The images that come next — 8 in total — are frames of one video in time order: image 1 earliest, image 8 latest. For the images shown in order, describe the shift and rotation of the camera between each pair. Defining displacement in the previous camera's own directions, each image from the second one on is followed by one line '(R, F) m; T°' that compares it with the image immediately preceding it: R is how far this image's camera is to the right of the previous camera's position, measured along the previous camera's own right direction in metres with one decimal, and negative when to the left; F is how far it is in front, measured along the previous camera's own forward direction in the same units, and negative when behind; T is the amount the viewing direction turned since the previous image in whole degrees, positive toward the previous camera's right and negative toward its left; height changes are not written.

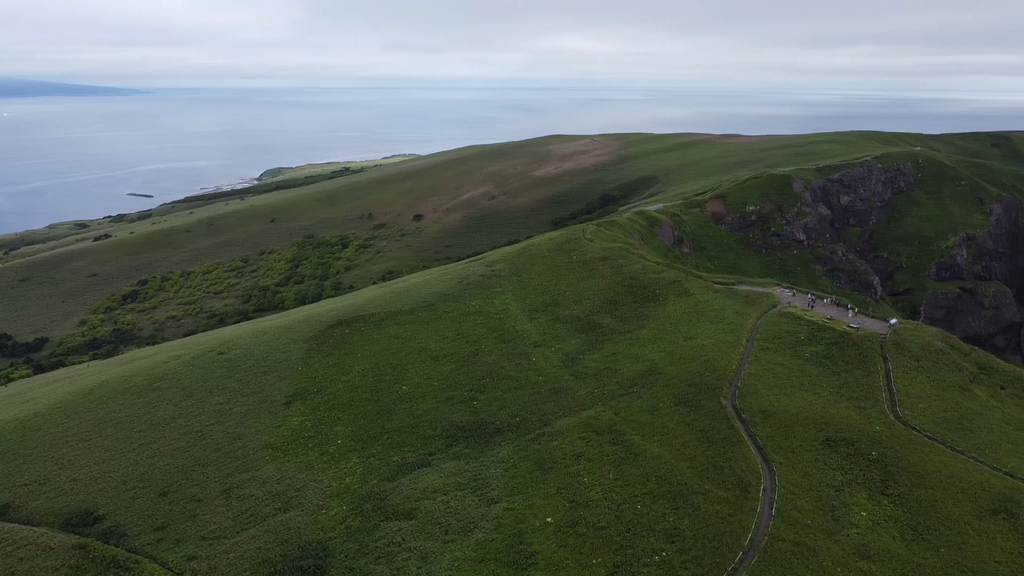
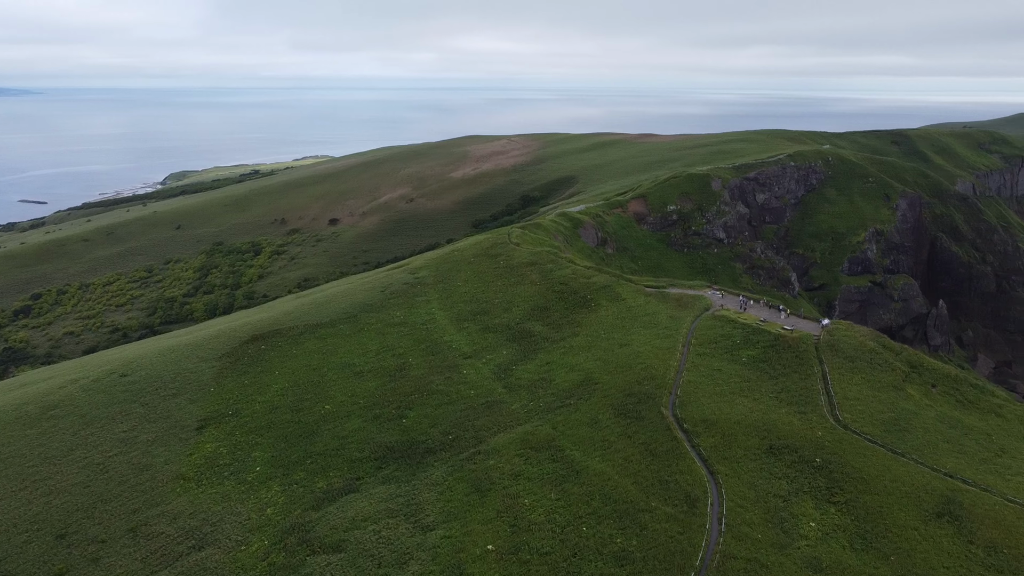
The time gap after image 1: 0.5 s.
(-0.6, +2.4) m; +6°
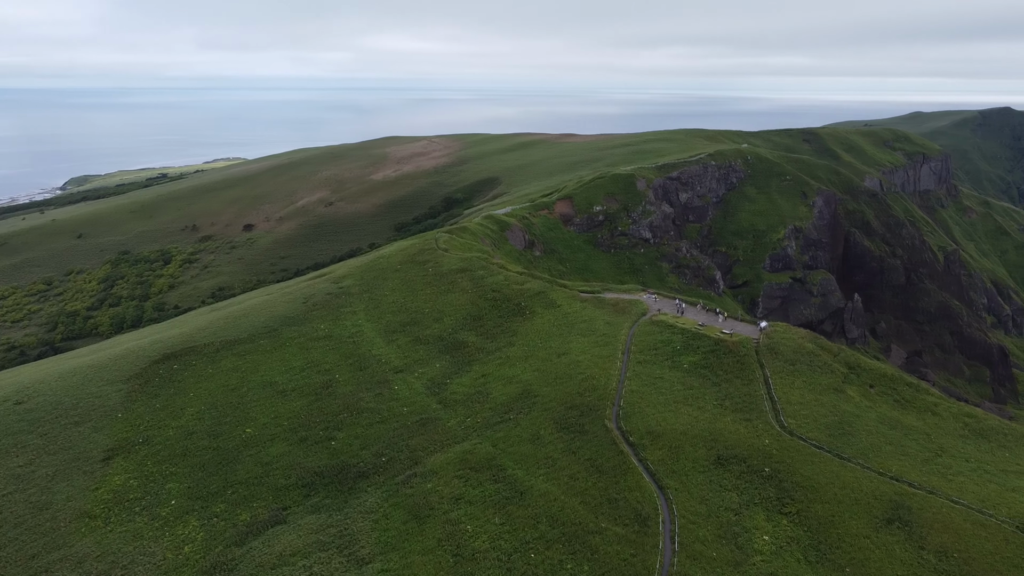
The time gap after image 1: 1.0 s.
(-0.7, +2.3) m; +6°
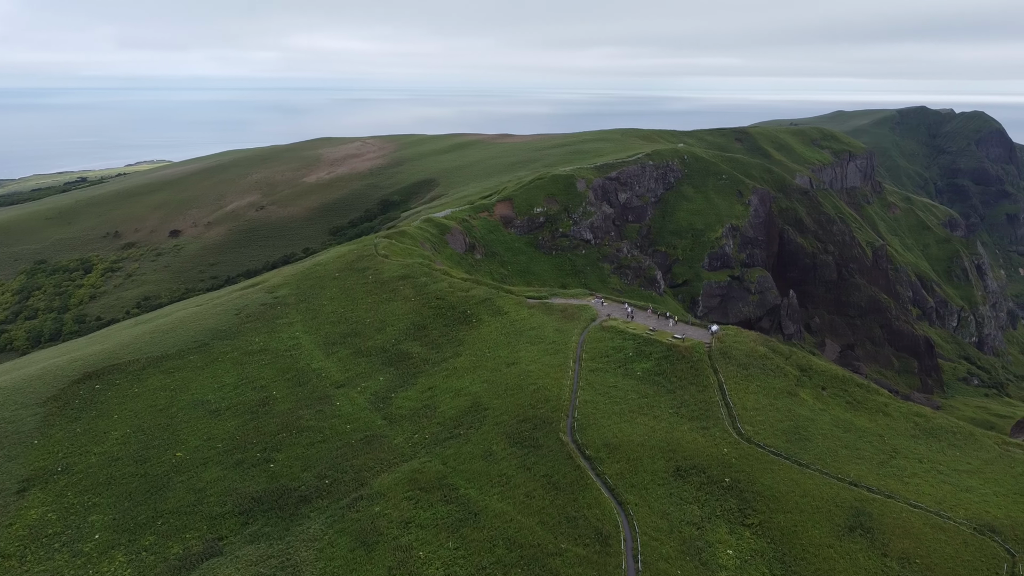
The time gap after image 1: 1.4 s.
(-0.6, +1.9) m; +4°
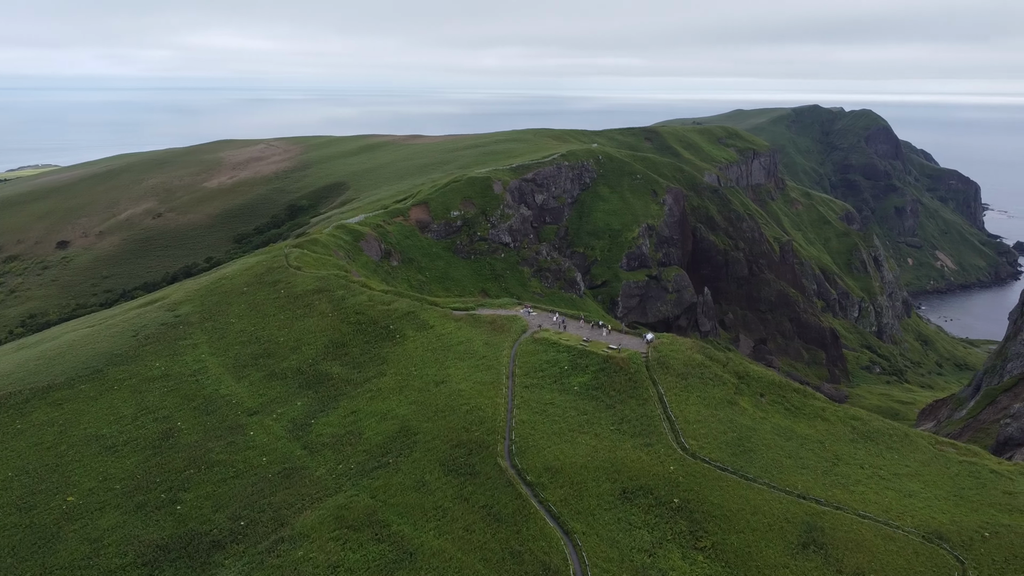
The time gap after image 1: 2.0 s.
(-0.8, +2.8) m; +6°
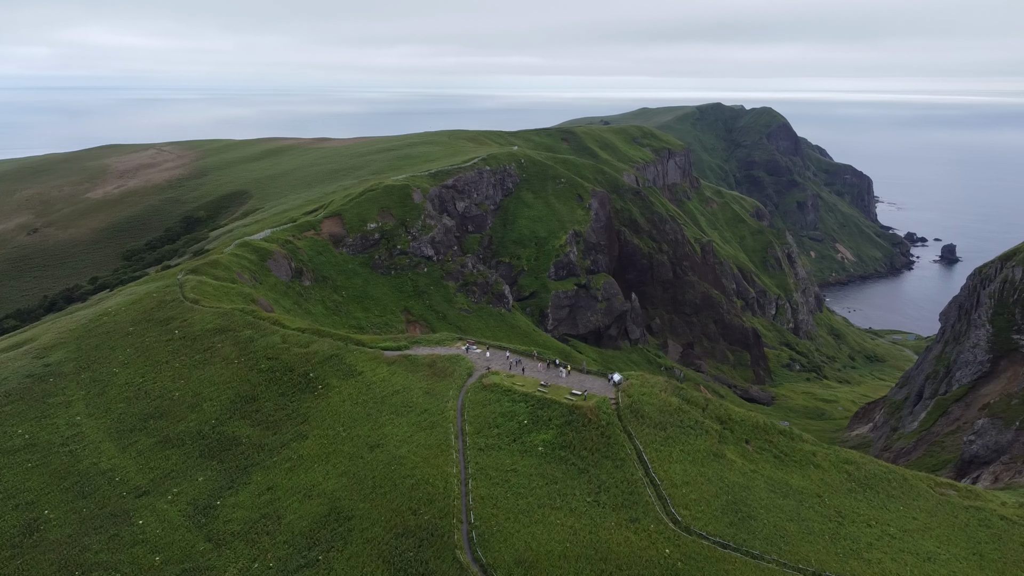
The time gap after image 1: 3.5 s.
(-1.7, +7.3) m; +6°
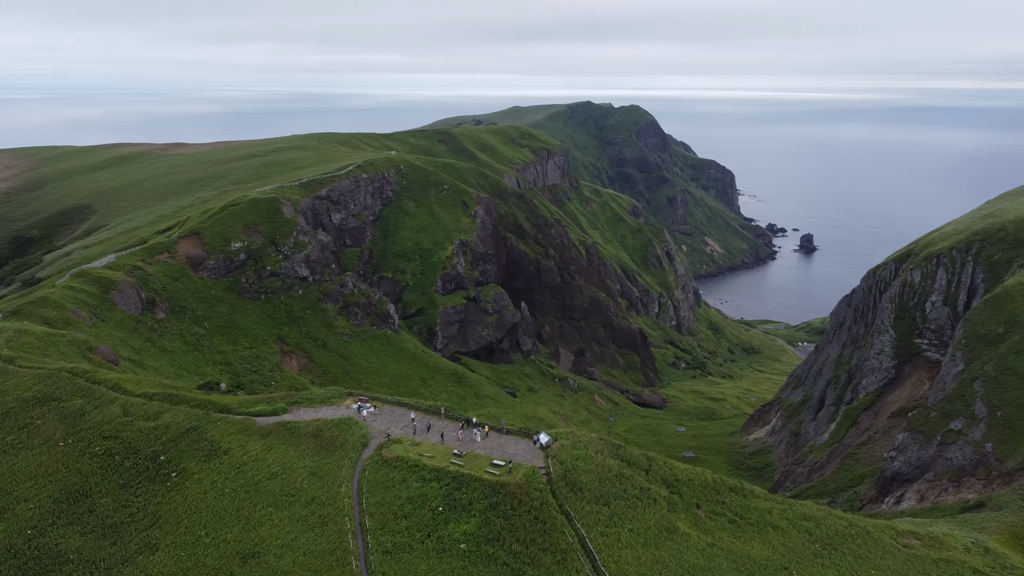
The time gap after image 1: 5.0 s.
(-1.0, +7.3) m; +9°
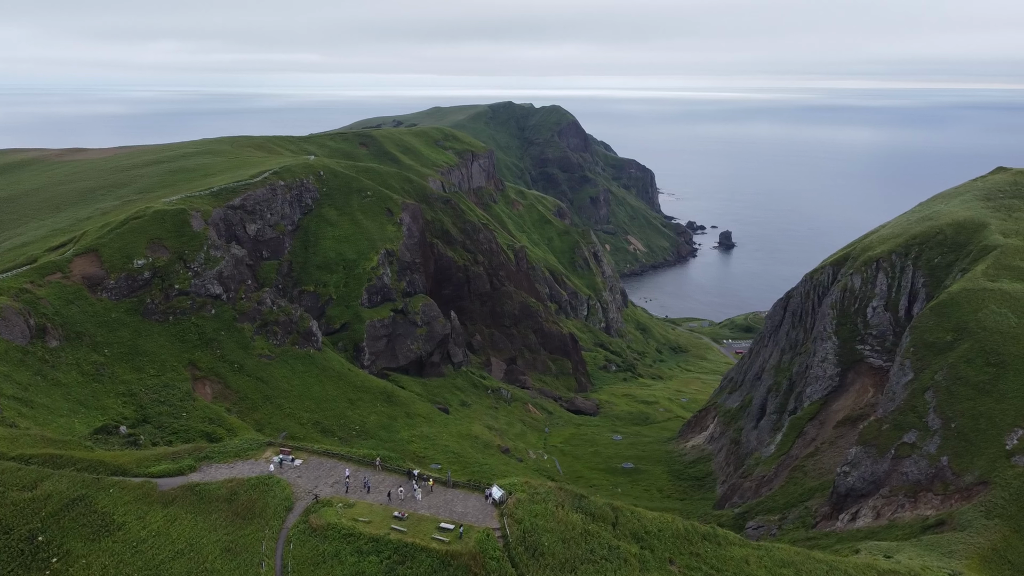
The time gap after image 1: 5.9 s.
(-0.8, +4.4) m; +5°
